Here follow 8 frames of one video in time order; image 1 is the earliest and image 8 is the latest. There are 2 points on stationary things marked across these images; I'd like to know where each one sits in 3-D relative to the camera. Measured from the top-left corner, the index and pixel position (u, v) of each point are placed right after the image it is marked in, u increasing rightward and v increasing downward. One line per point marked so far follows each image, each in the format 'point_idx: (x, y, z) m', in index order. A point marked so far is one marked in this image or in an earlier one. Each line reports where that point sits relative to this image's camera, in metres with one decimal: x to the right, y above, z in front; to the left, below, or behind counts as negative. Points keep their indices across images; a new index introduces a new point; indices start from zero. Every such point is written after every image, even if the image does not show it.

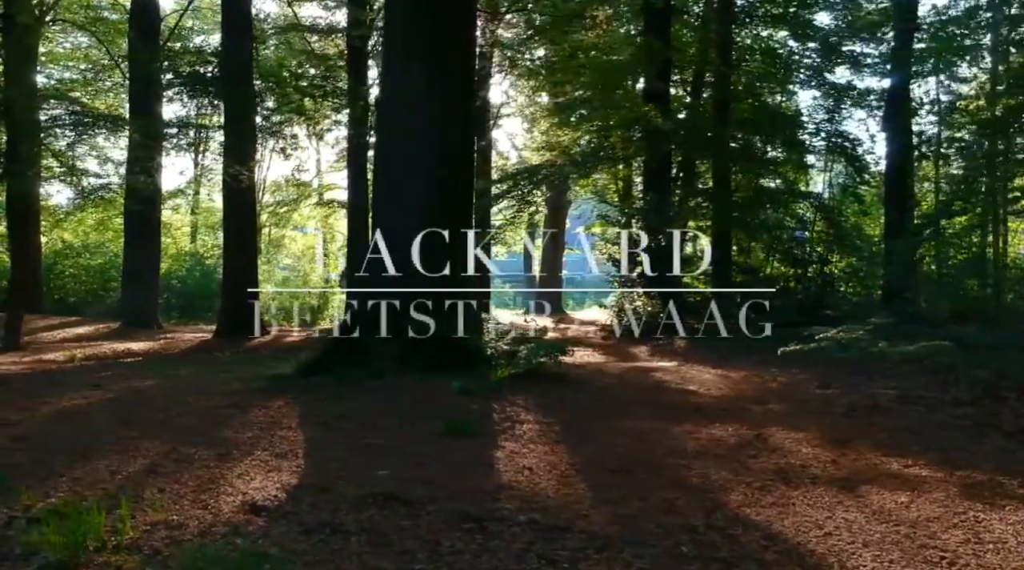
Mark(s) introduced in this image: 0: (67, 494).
0: (-2.3, -1.1, +5.7) m
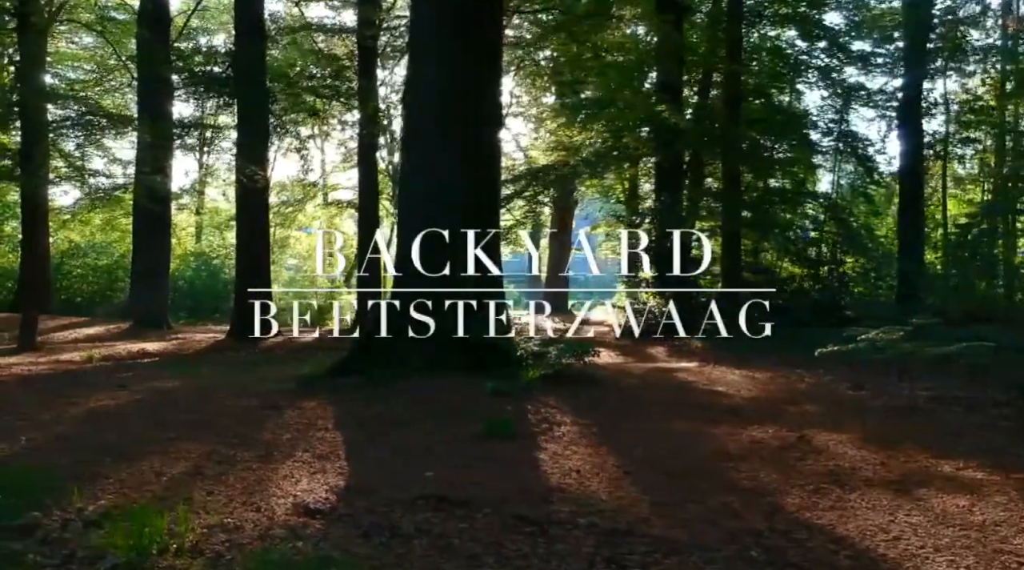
0: (-2.1, -1.1, +5.7) m
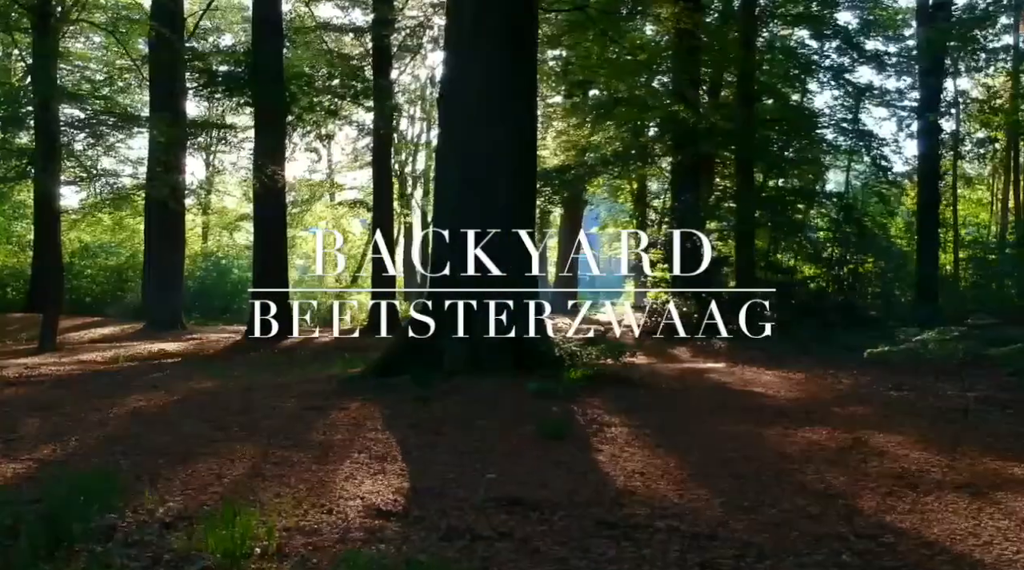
0: (-1.7, -1.1, +5.7) m
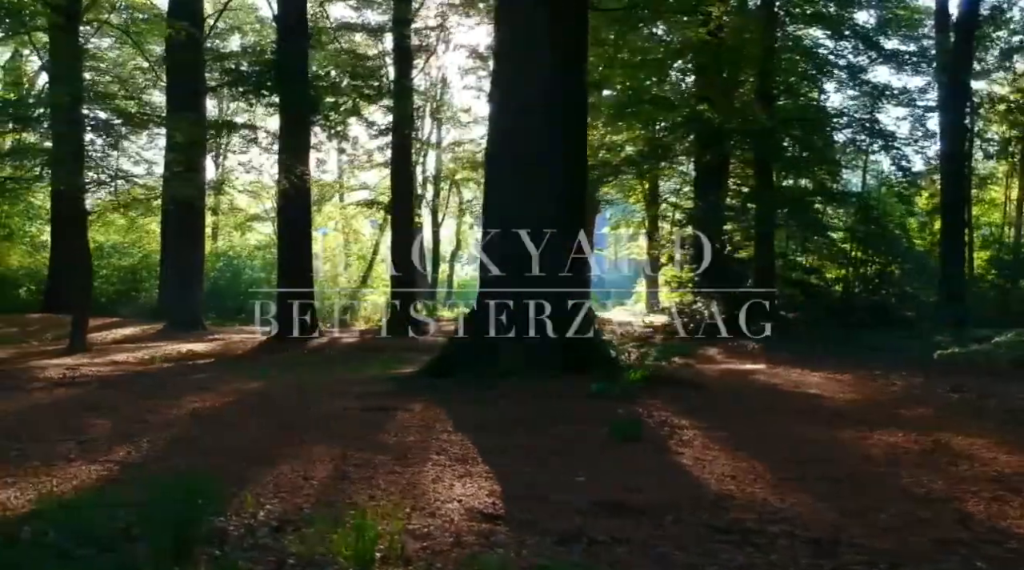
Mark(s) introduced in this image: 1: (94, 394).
0: (-1.2, -1.1, +5.6) m
1: (-4.7, -1.2, +12.0) m
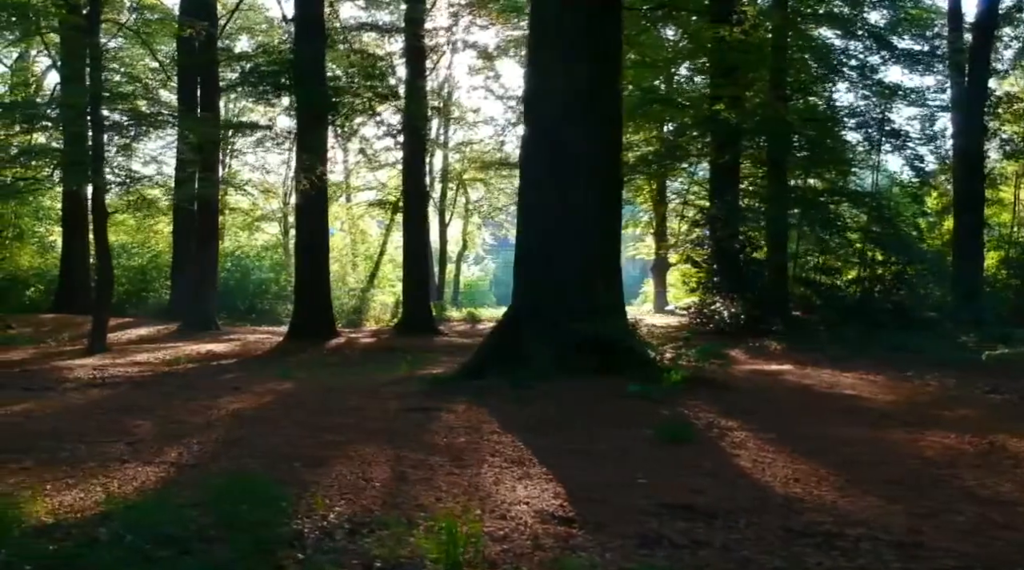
0: (-0.8, -1.1, +5.6) m
1: (-4.3, -1.2, +12.0) m
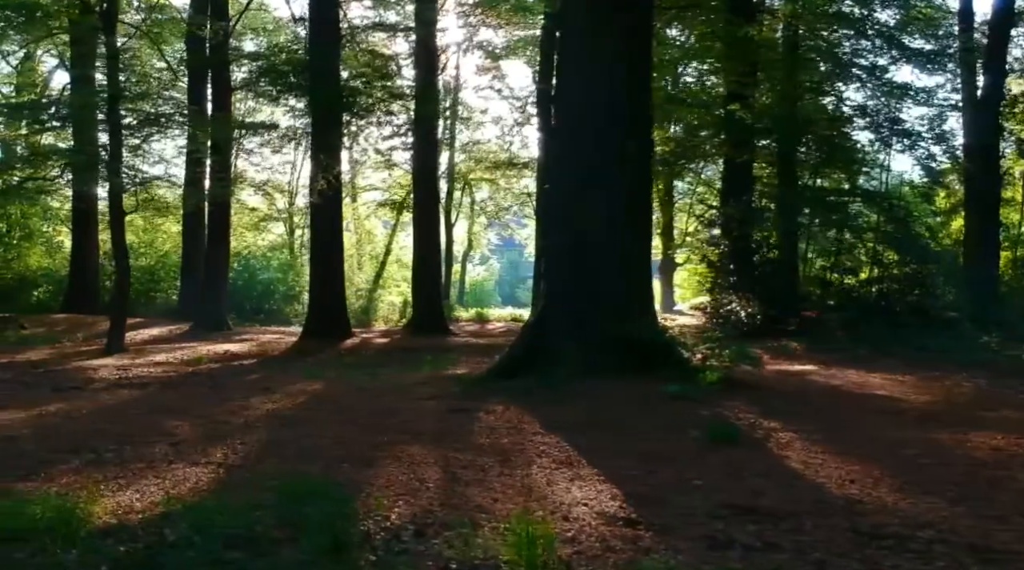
0: (-0.5, -1.1, +5.6) m
1: (-3.9, -1.2, +12.0) m
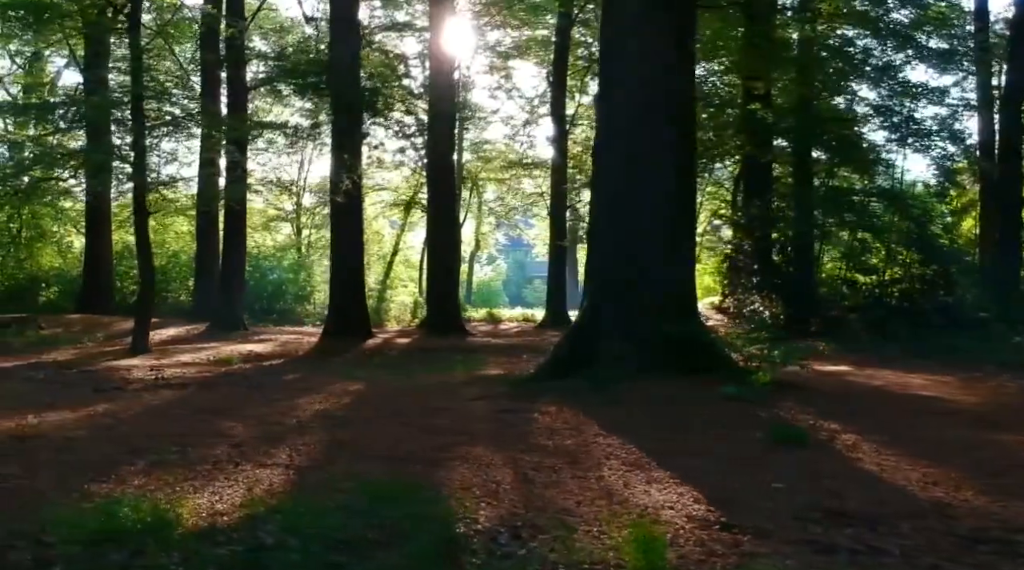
0: (-0.1, -1.1, +5.5) m
1: (-3.5, -1.2, +12.0) m
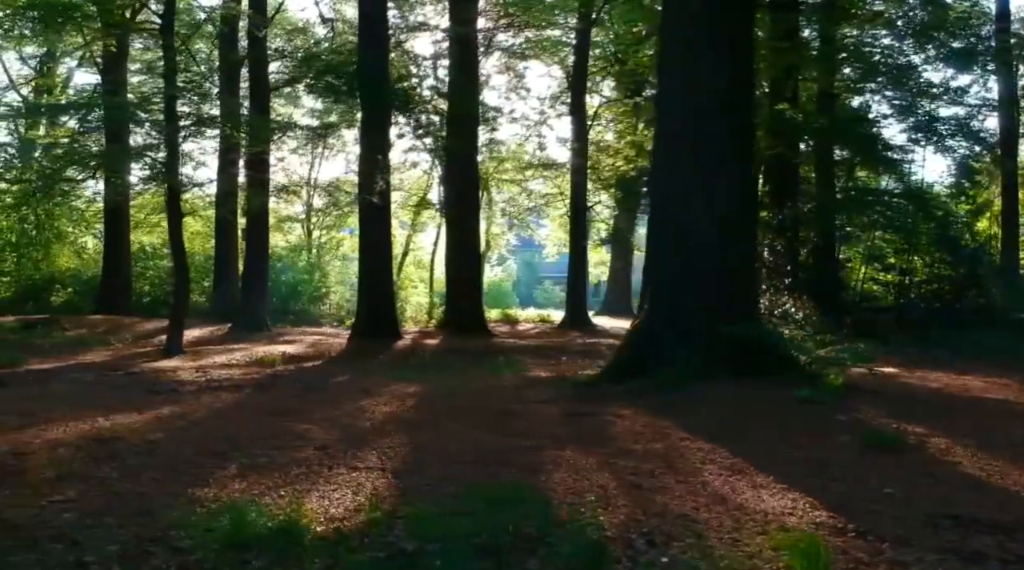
0: (+0.5, -1.1, +5.4) m
1: (-2.8, -1.2, +12.0) m
